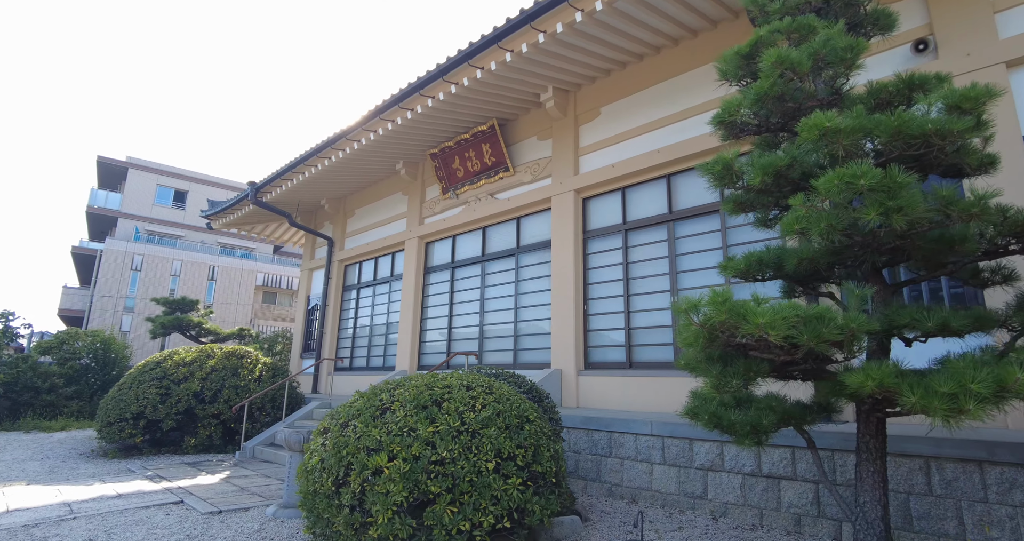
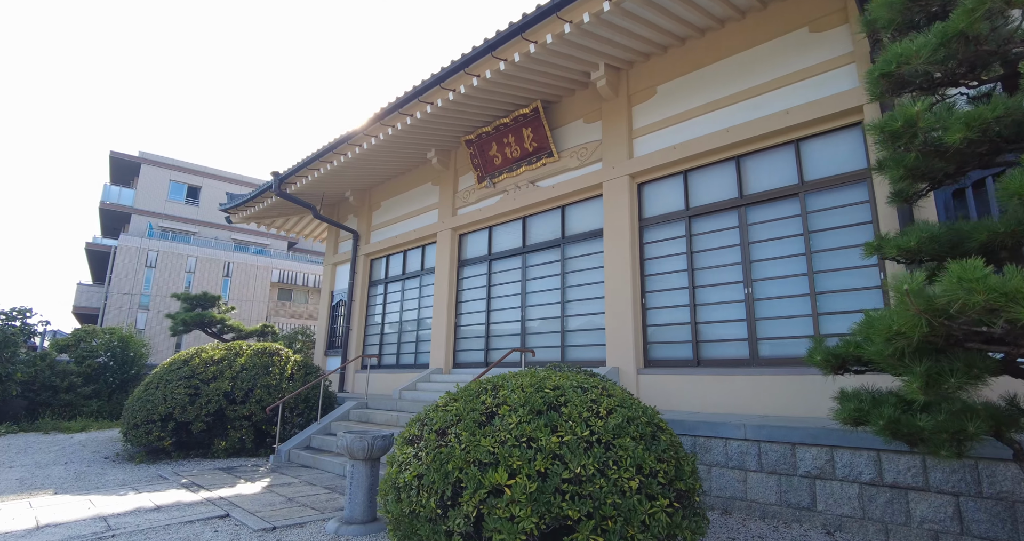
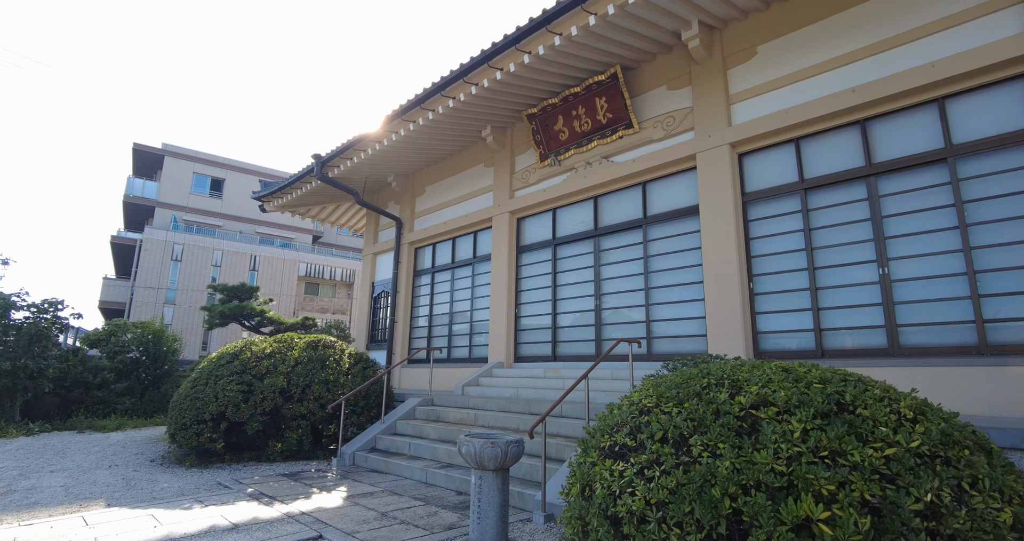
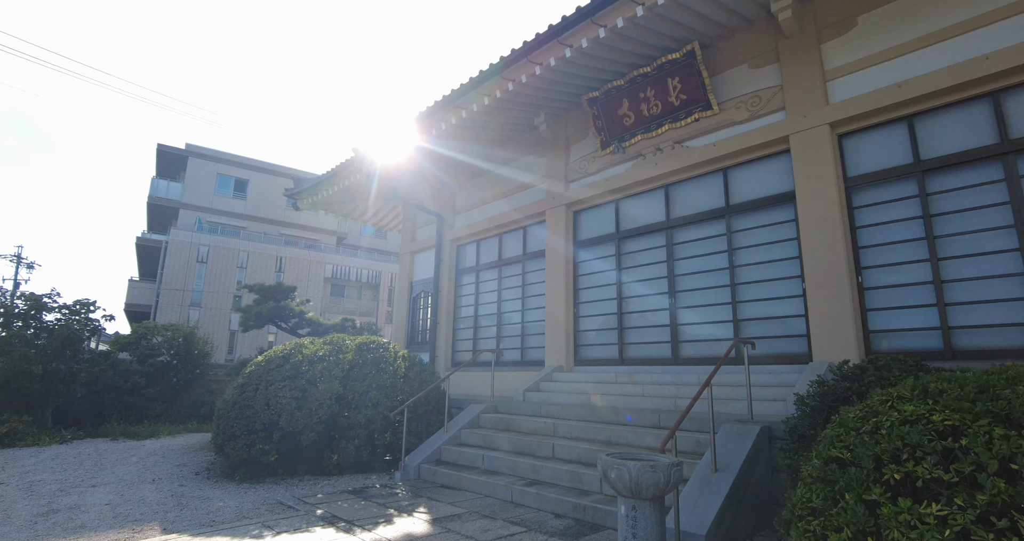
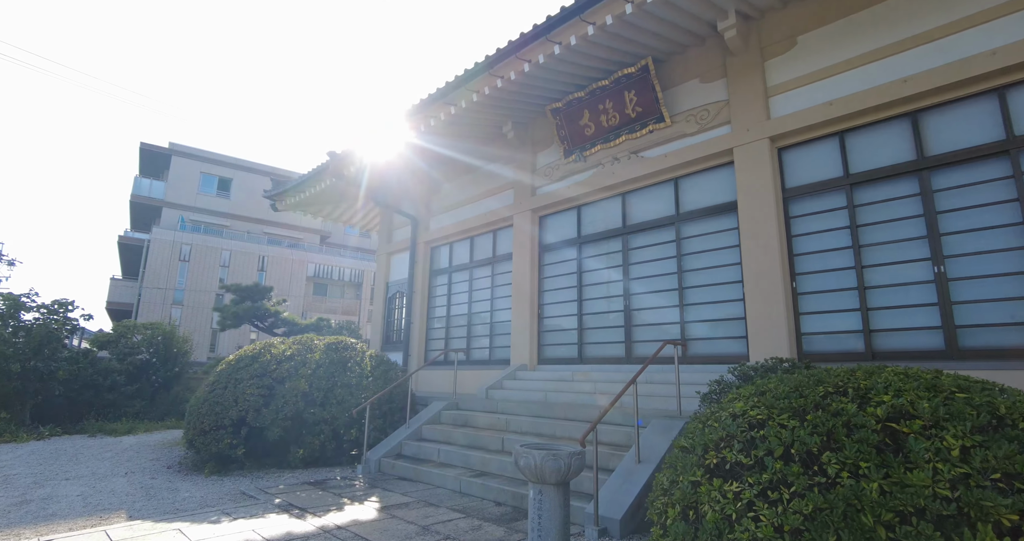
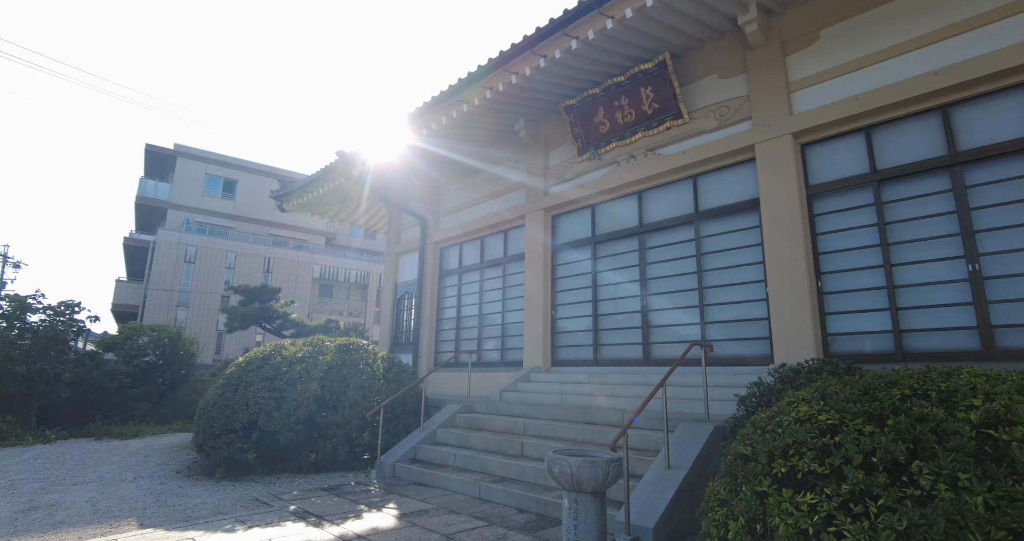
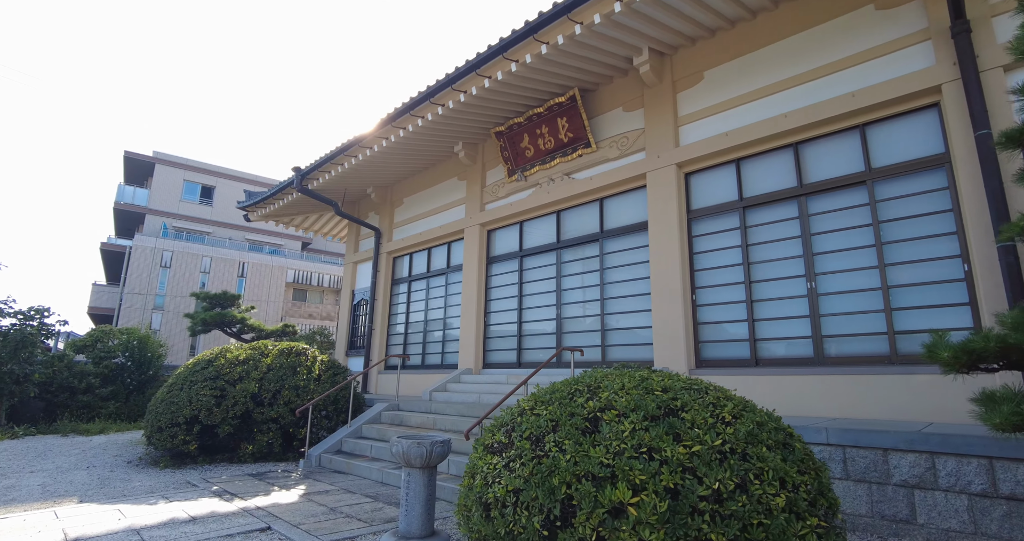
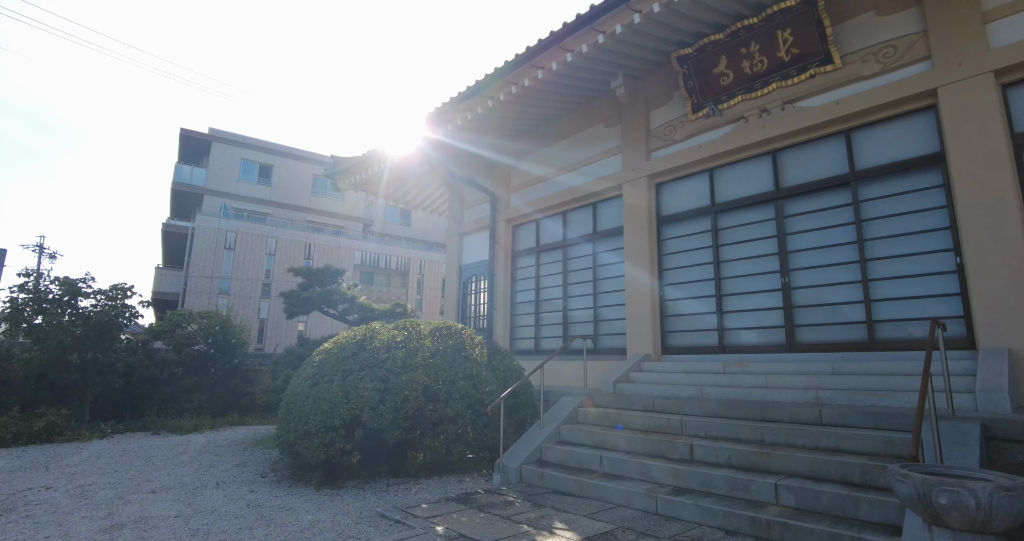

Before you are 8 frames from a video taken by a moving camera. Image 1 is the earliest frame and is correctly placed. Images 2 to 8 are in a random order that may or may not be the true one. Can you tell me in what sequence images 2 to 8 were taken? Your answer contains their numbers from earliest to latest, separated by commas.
2, 7, 3, 5, 6, 4, 8
